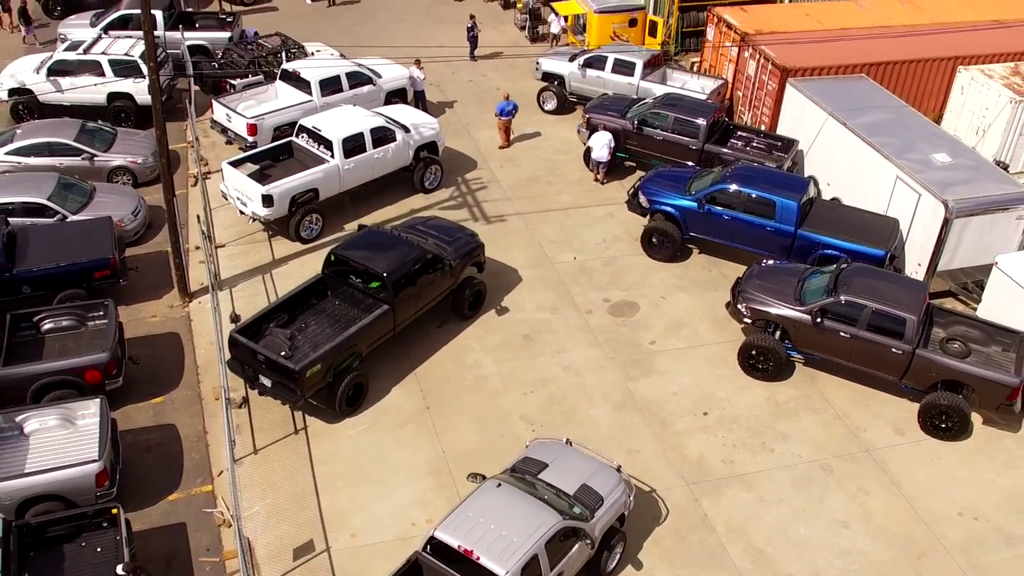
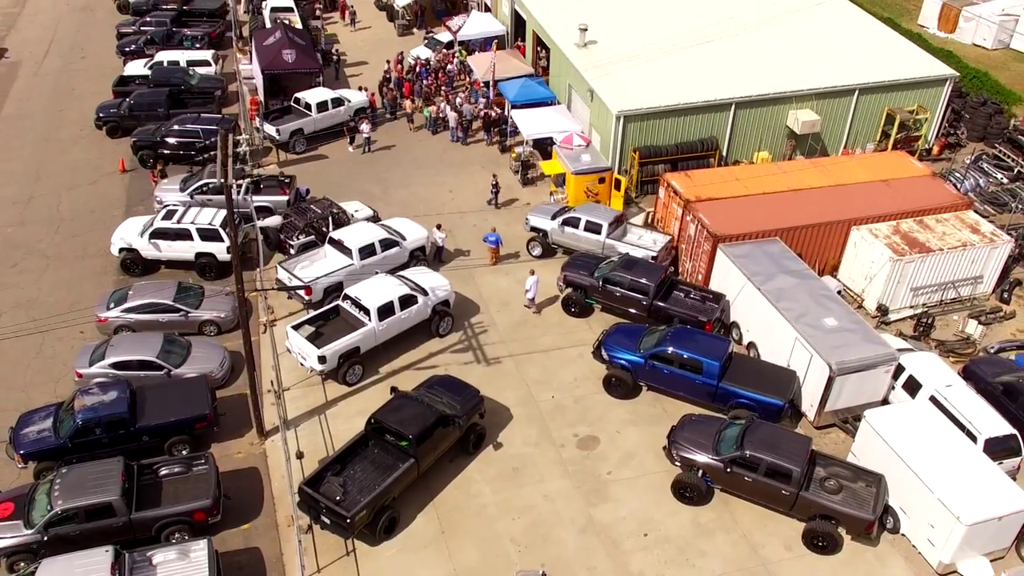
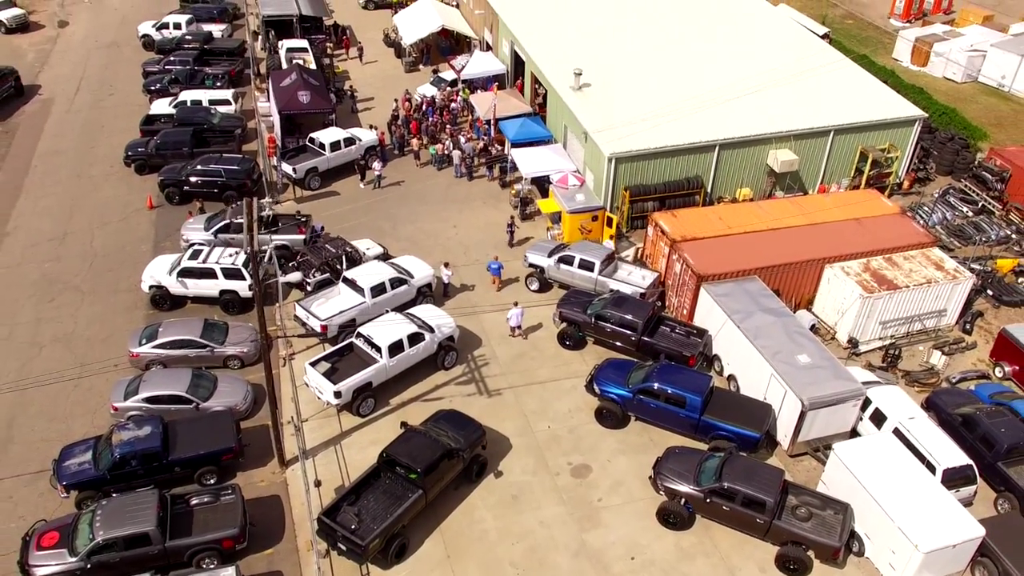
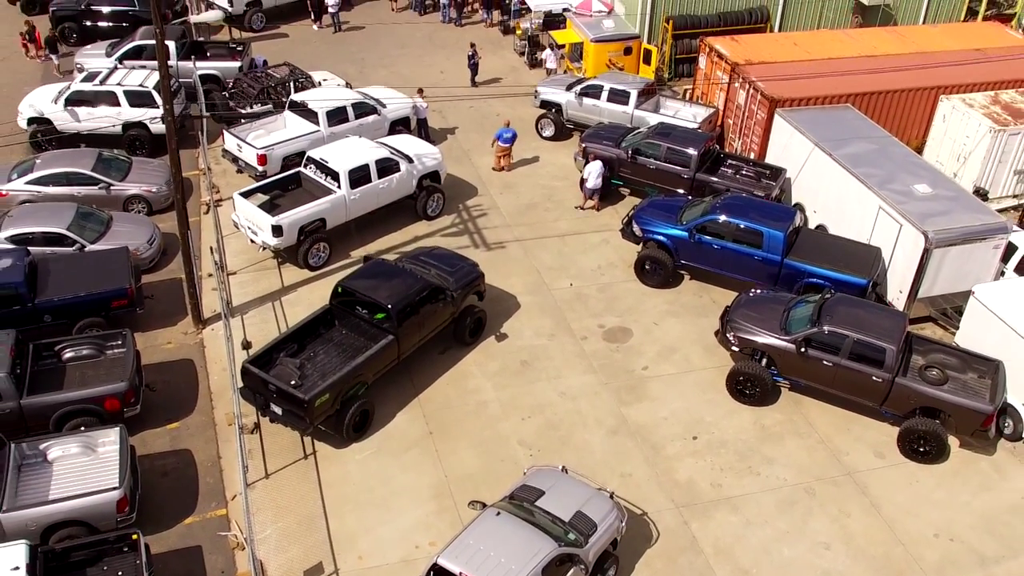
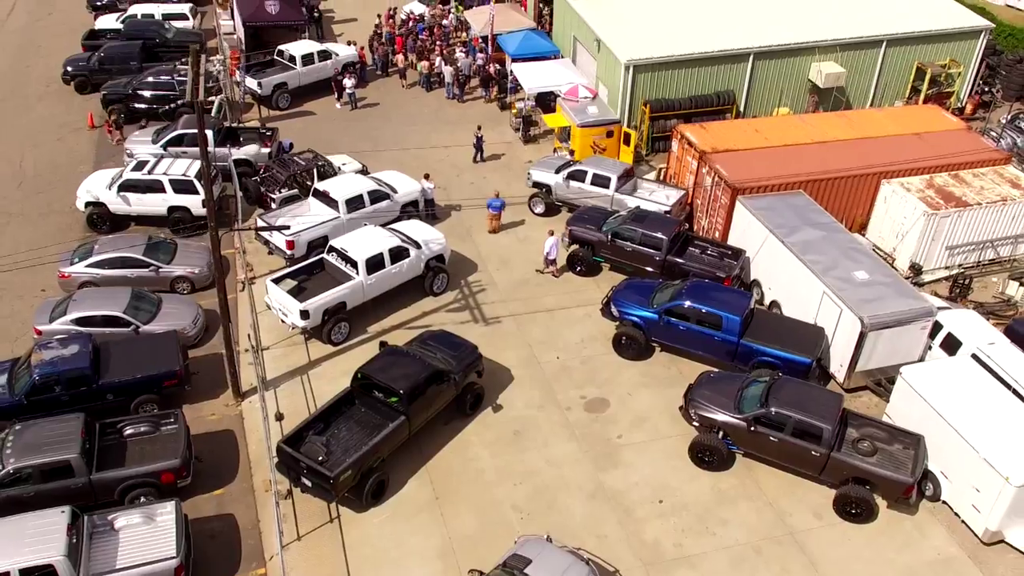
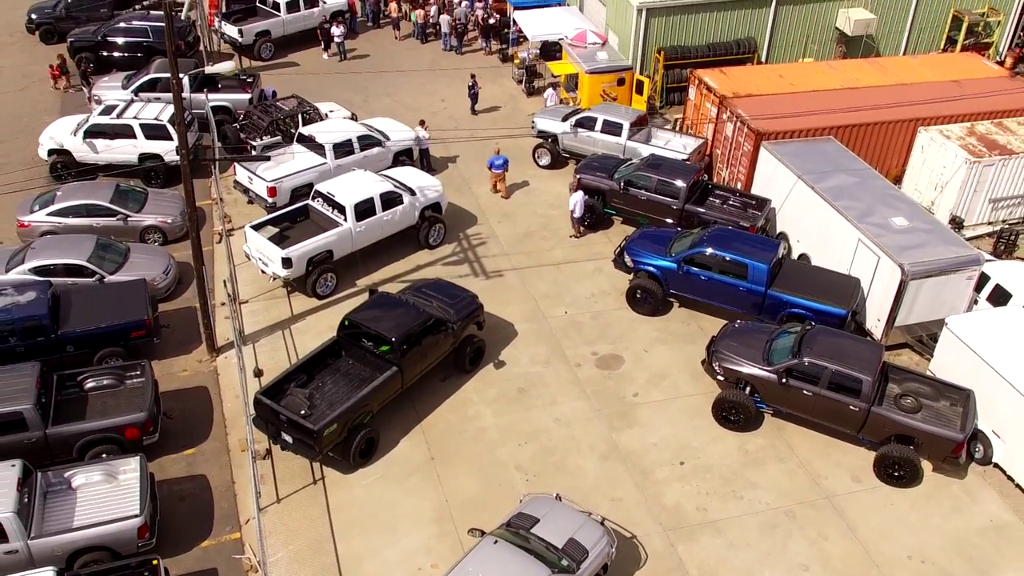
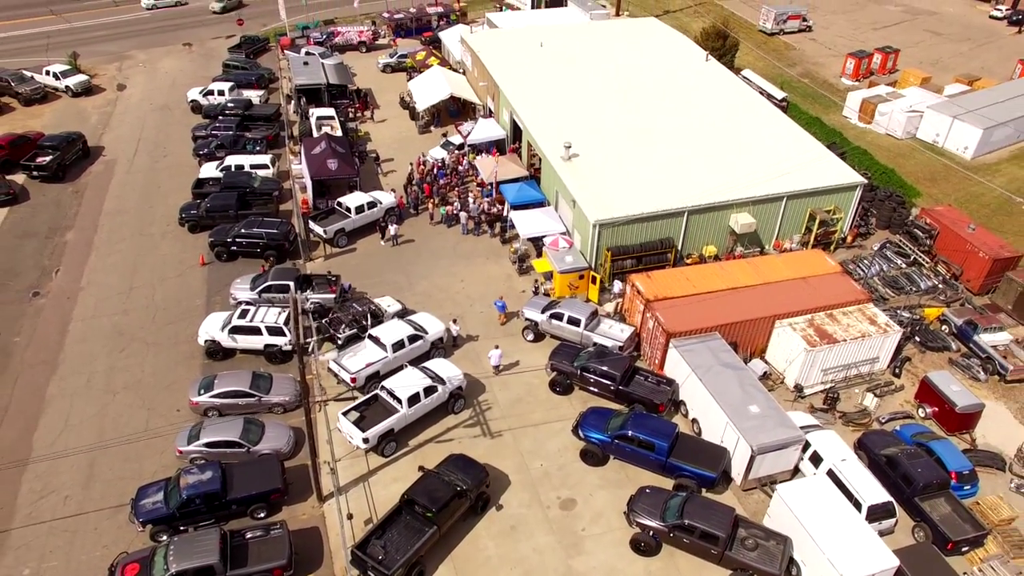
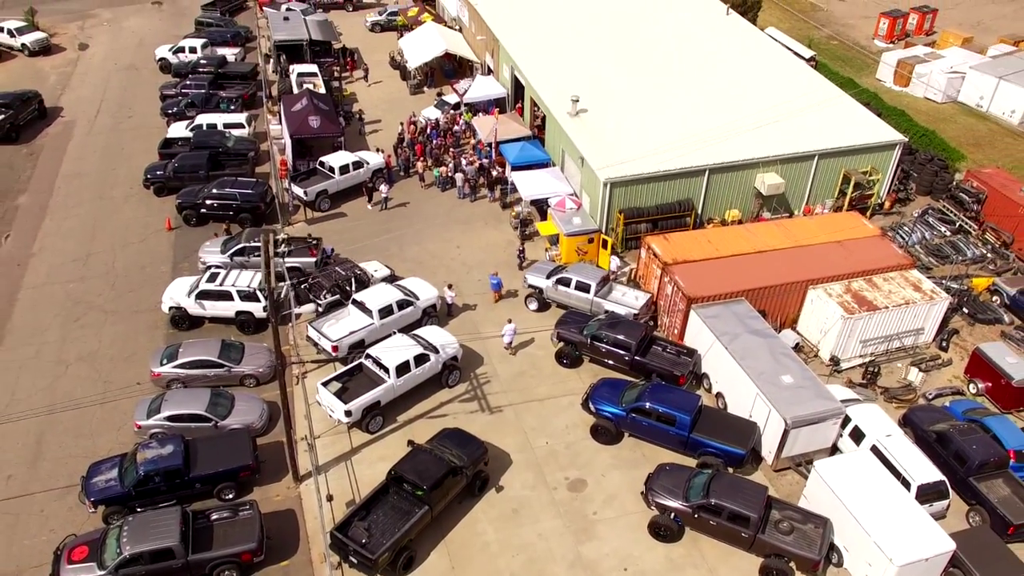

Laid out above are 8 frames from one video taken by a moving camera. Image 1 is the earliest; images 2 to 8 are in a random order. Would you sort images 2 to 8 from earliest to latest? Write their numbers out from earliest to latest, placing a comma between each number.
4, 6, 5, 2, 3, 8, 7
